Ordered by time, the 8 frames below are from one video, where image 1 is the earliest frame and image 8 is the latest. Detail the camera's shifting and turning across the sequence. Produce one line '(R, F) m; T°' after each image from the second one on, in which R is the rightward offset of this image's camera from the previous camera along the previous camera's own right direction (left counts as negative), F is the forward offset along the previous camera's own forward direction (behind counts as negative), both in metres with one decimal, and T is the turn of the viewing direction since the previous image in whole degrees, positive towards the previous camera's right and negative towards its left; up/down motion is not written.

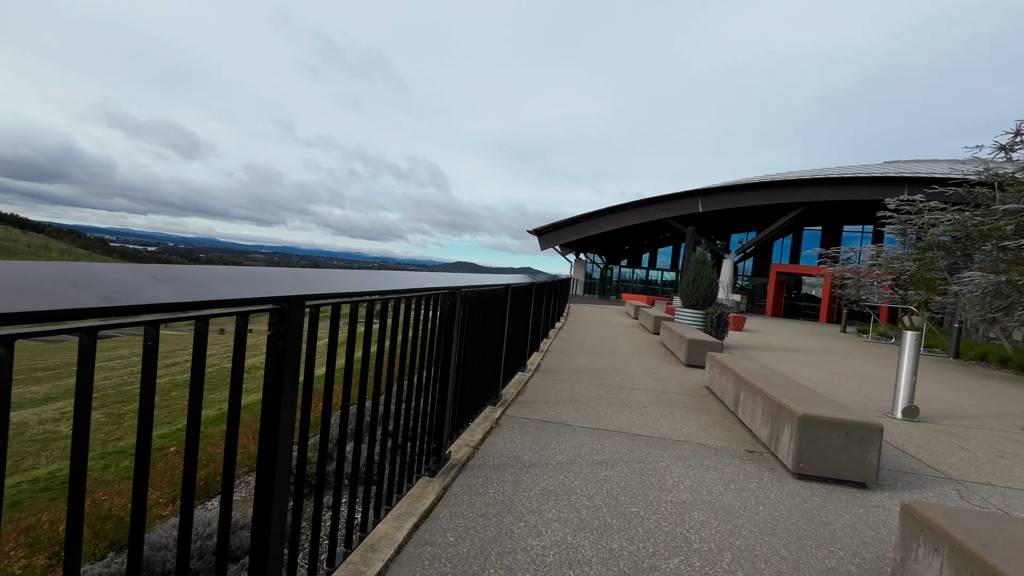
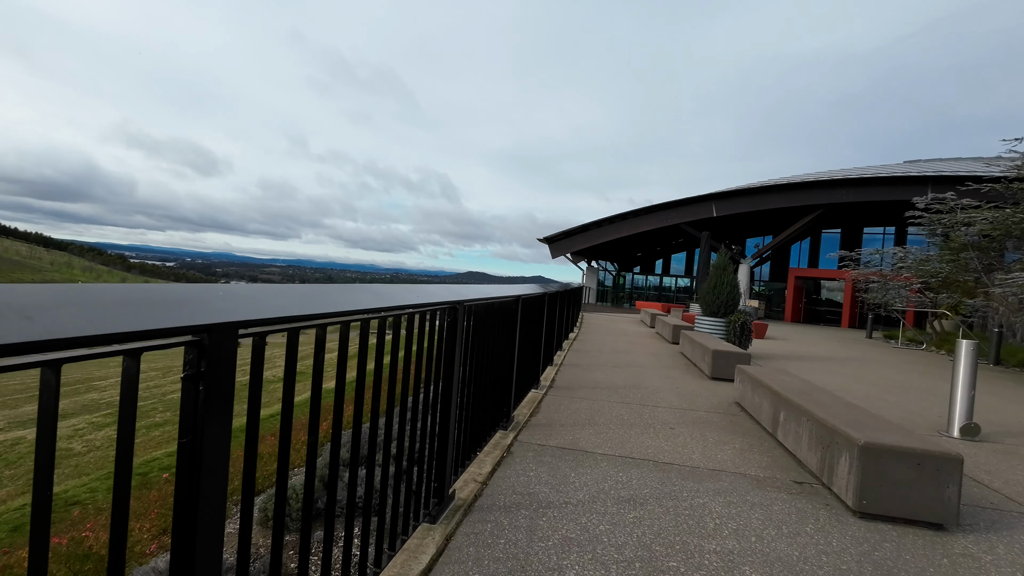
(0.0, +0.5) m; -1°
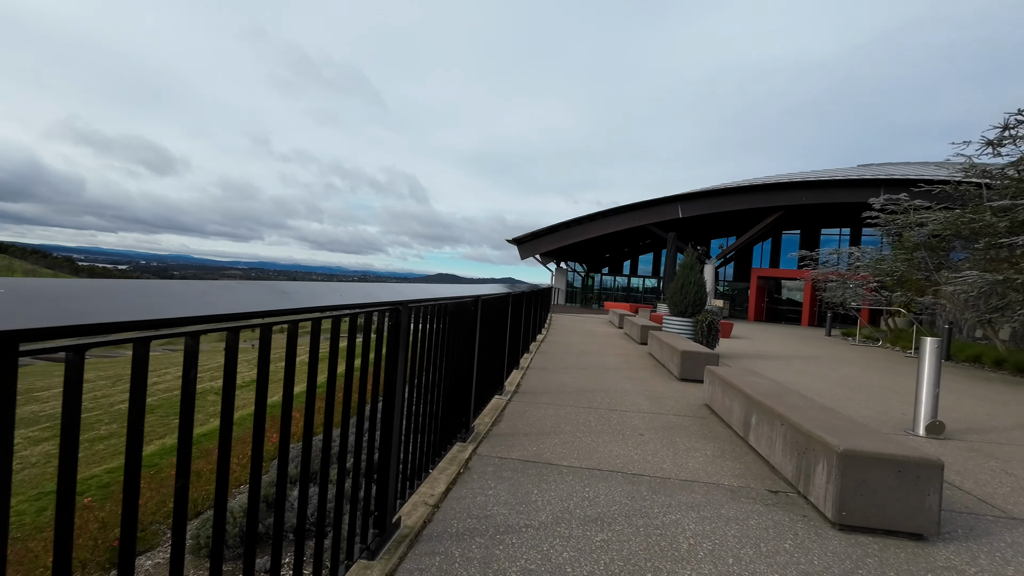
(+0.1, +0.4) m; +4°
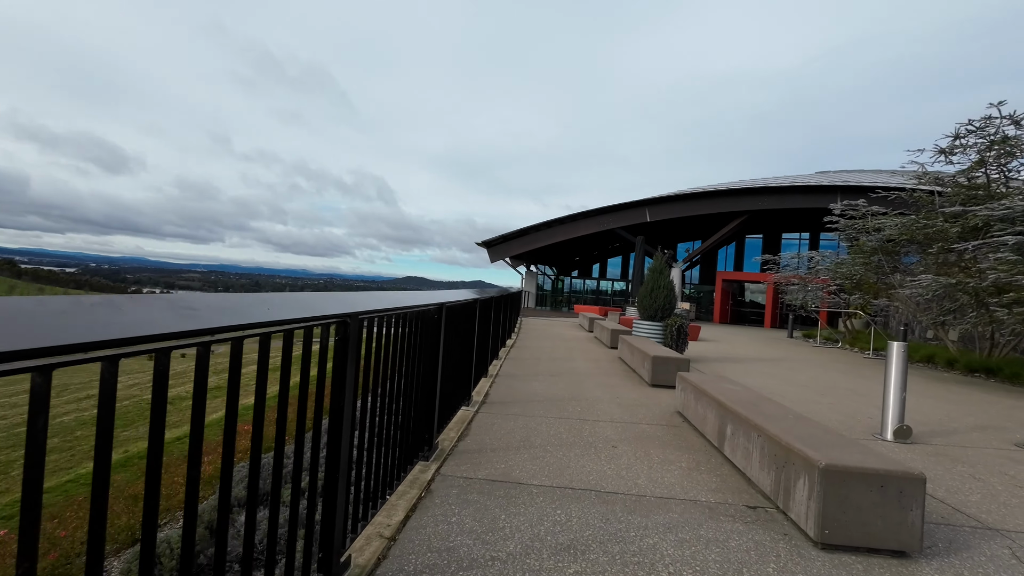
(0.0, +0.3) m; +4°
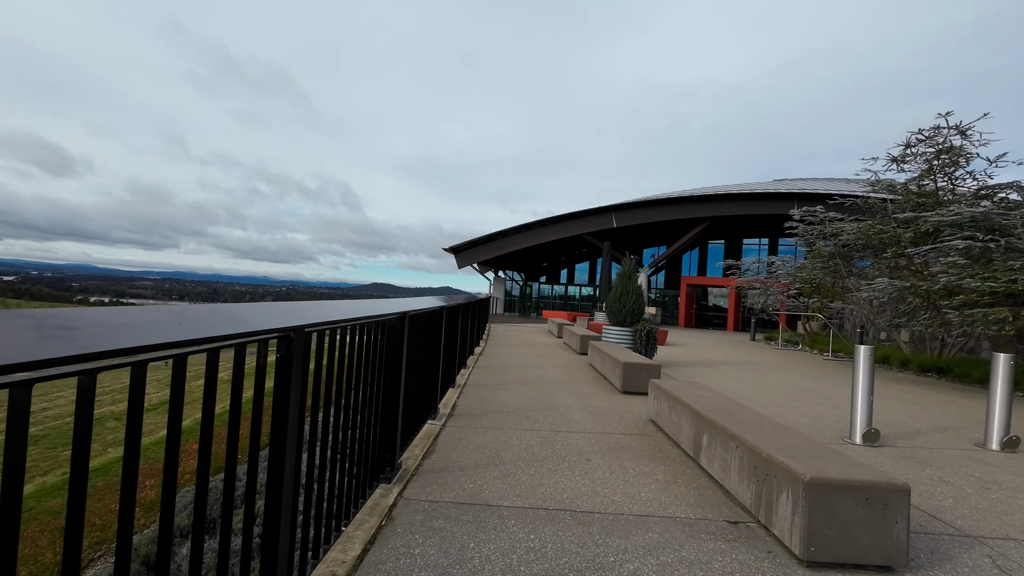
(0.0, +0.3) m; +4°
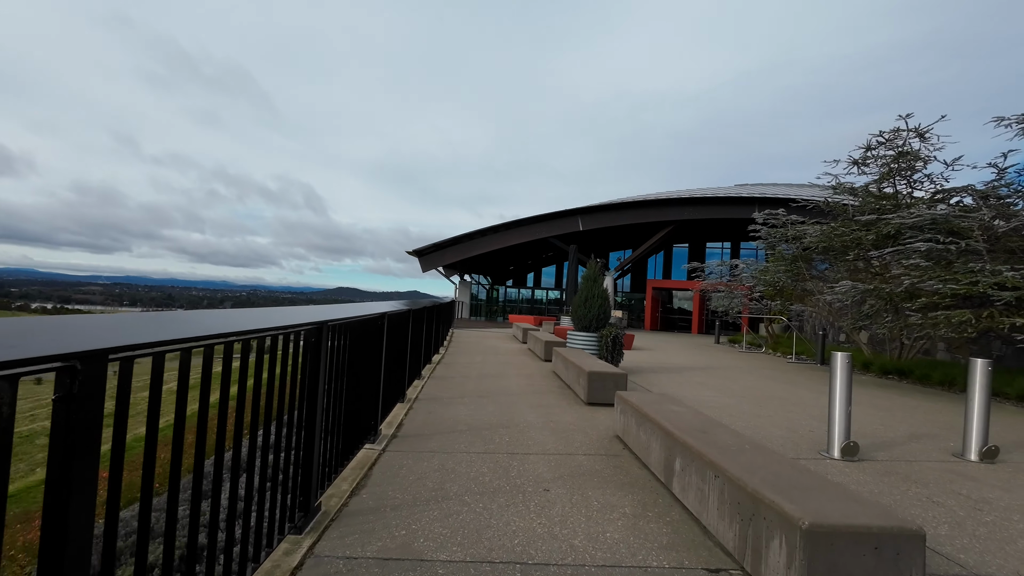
(+0.2, +0.6) m; +4°
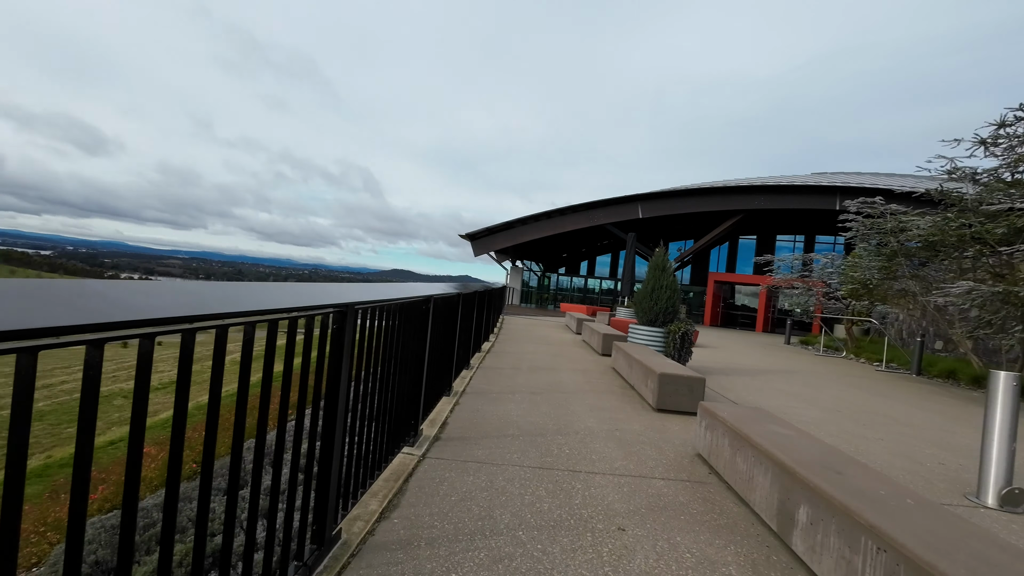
(-0.2, +0.9) m; -6°
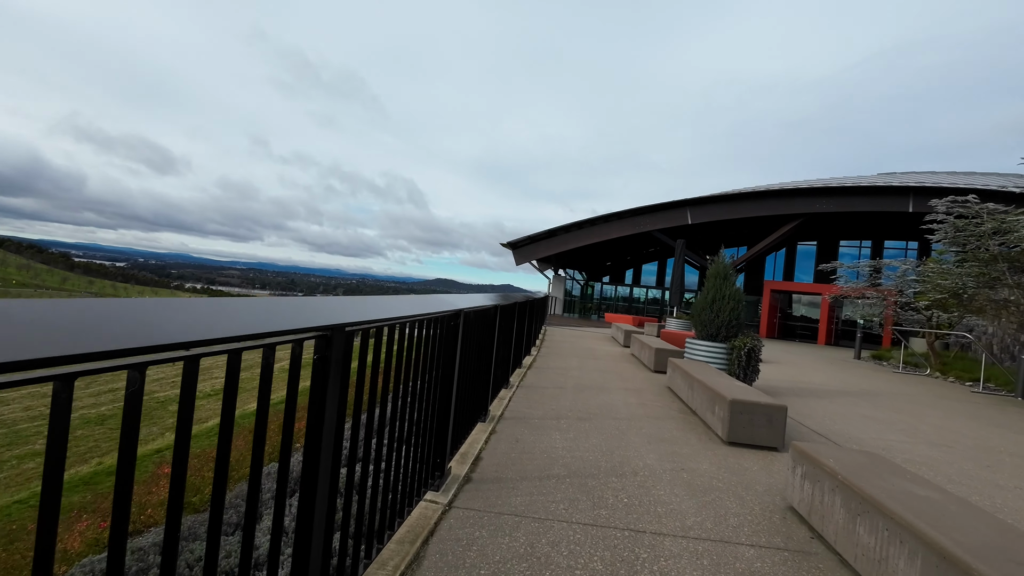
(0.0, +0.8) m; -5°
